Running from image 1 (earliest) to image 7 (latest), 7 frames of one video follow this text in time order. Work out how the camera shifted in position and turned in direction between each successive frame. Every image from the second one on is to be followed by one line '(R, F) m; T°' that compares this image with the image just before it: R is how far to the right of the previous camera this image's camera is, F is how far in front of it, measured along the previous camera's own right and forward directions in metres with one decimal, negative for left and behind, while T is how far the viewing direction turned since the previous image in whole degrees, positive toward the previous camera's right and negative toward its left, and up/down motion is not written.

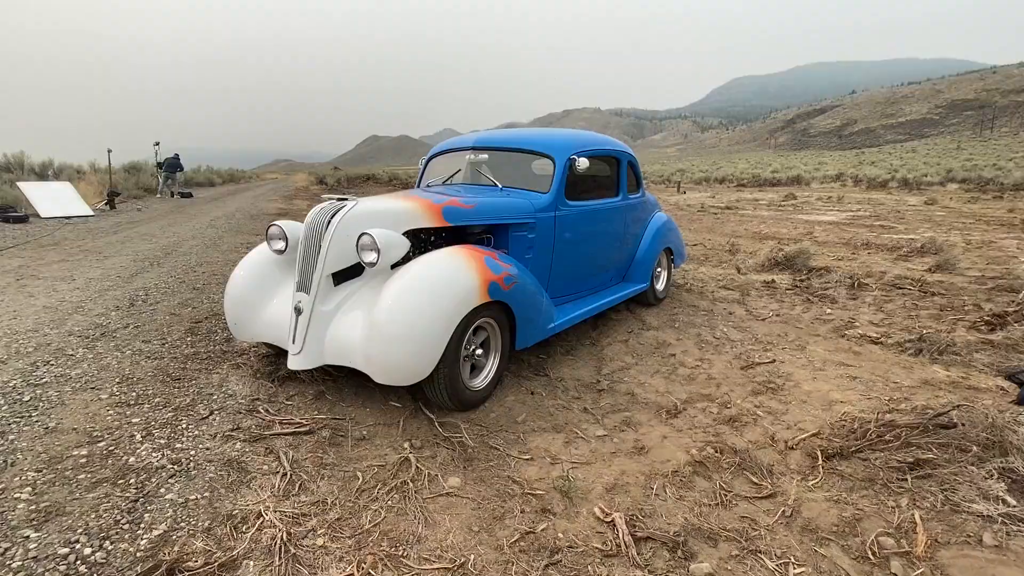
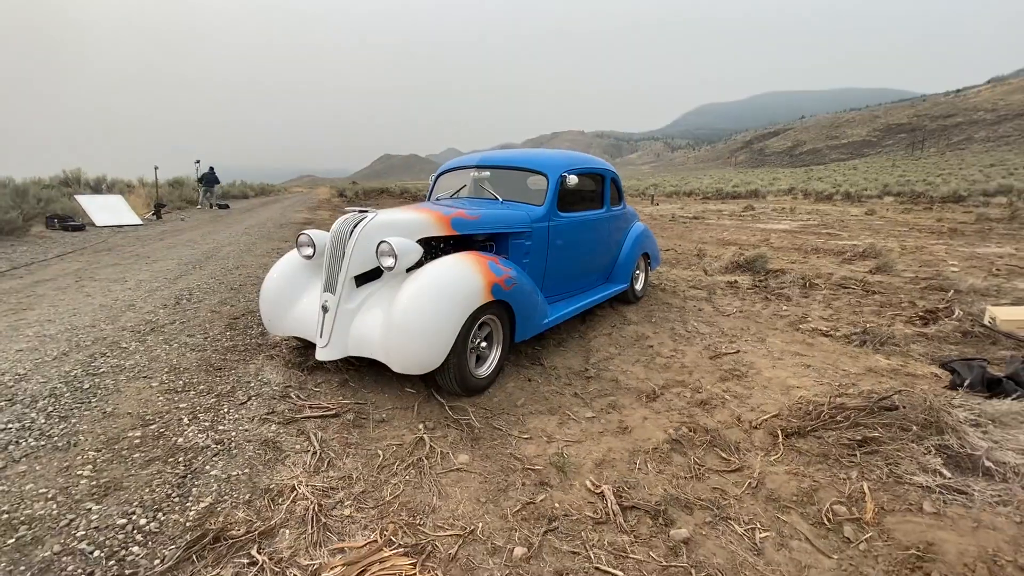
(-0.1, -0.1) m; +4°
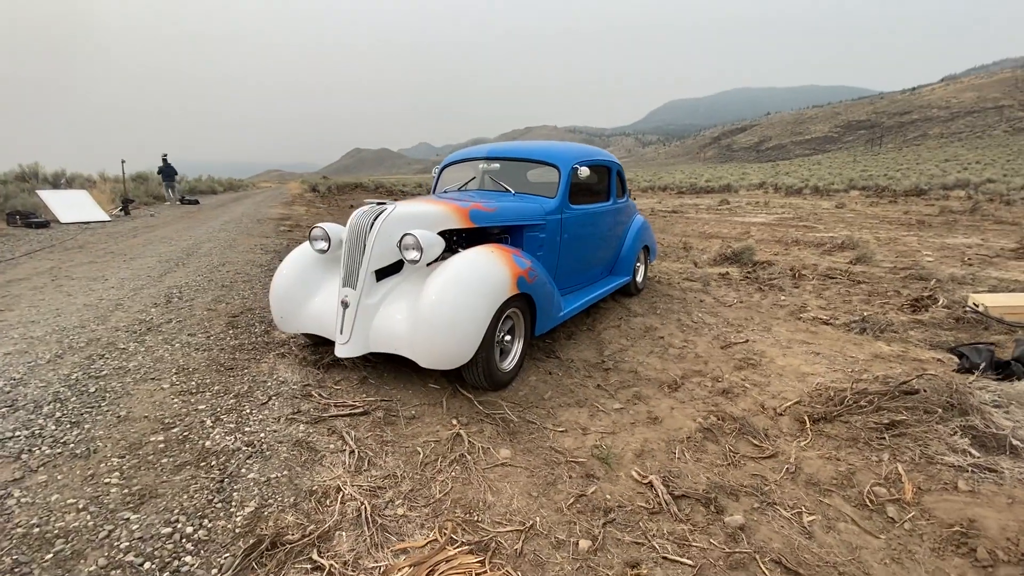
(-0.4, +0.1) m; +3°
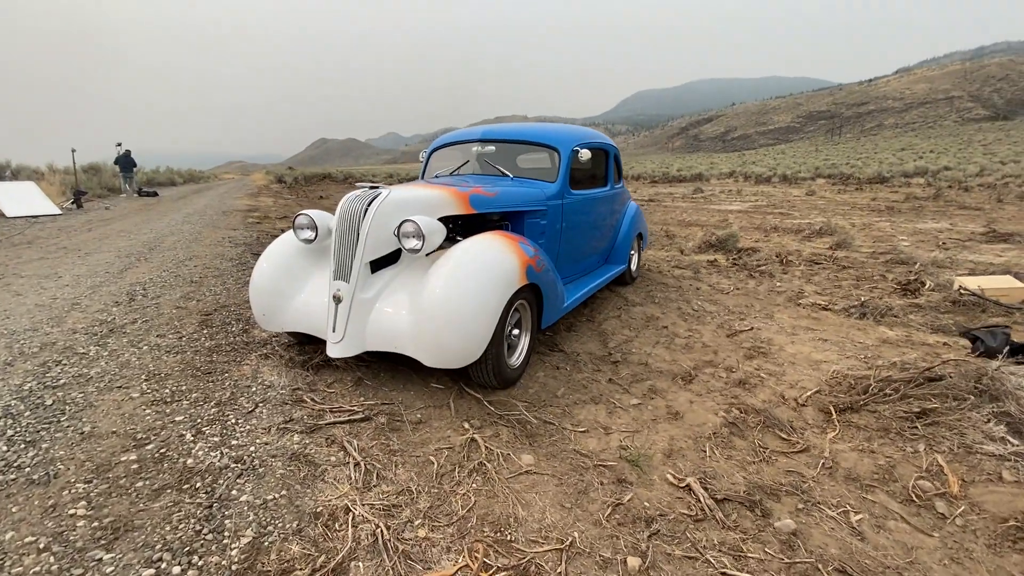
(-0.2, +0.3) m; +3°
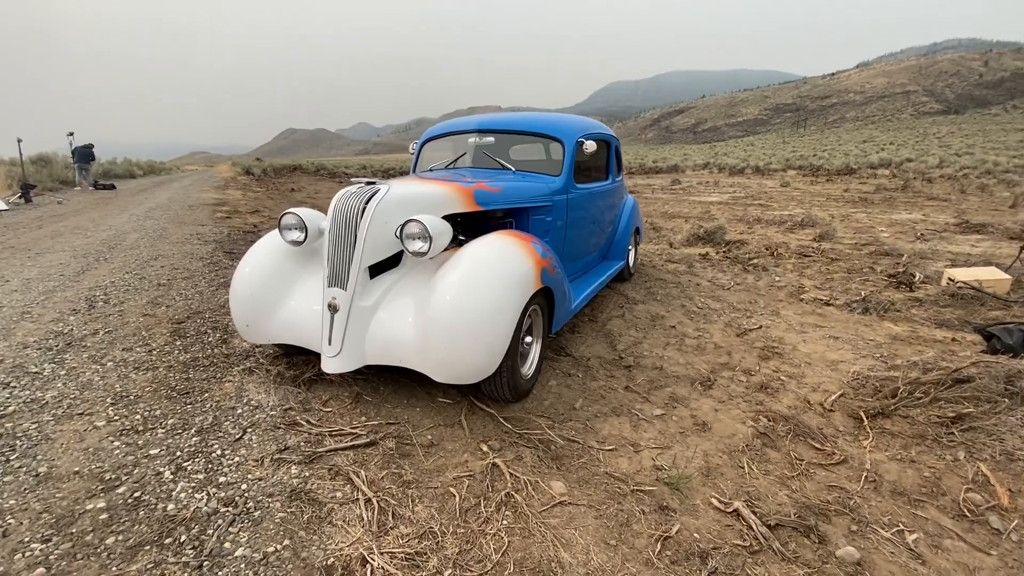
(-0.2, +0.3) m; +3°
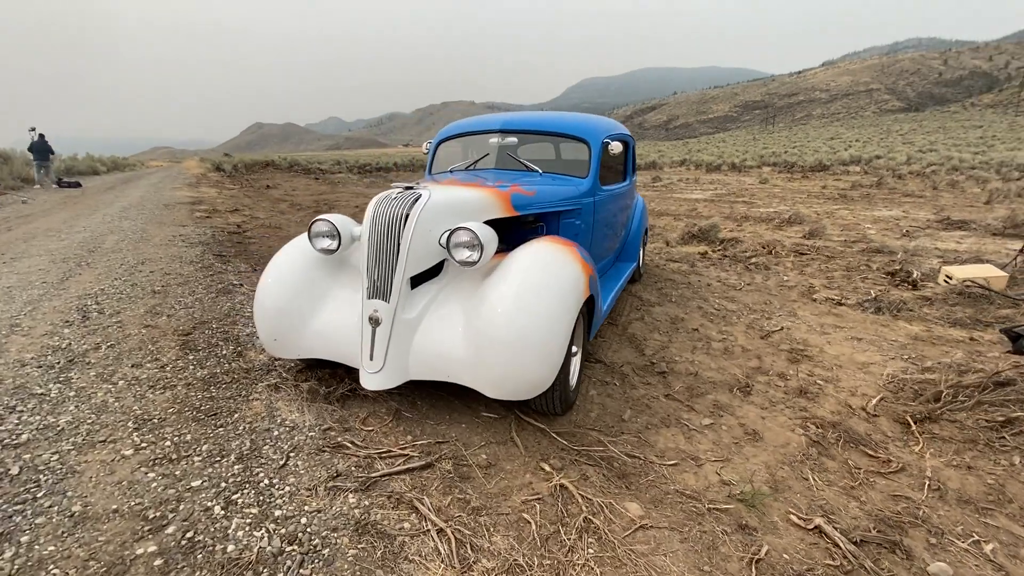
(-0.4, +0.1) m; +3°
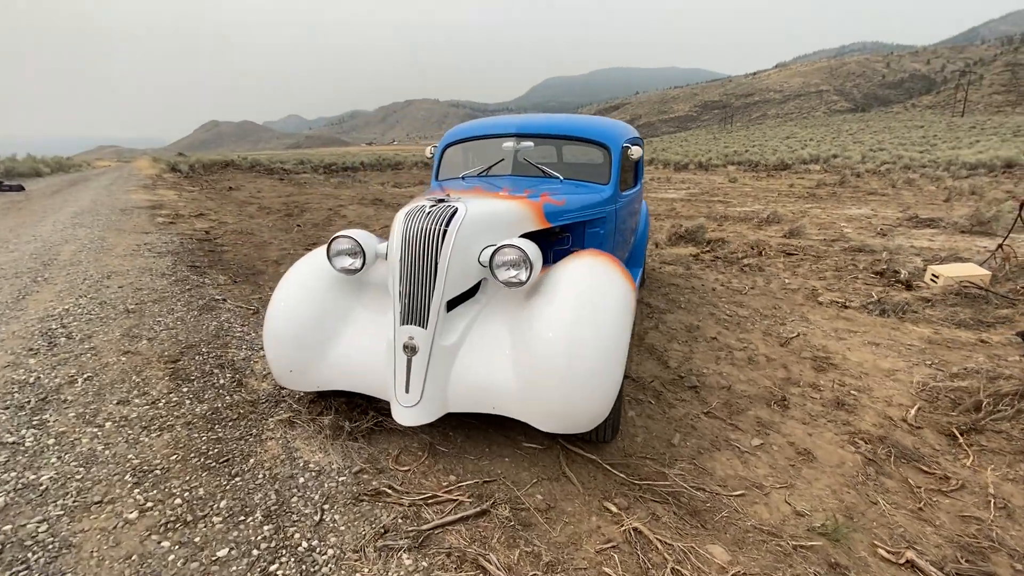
(-0.4, +0.2) m; +4°
